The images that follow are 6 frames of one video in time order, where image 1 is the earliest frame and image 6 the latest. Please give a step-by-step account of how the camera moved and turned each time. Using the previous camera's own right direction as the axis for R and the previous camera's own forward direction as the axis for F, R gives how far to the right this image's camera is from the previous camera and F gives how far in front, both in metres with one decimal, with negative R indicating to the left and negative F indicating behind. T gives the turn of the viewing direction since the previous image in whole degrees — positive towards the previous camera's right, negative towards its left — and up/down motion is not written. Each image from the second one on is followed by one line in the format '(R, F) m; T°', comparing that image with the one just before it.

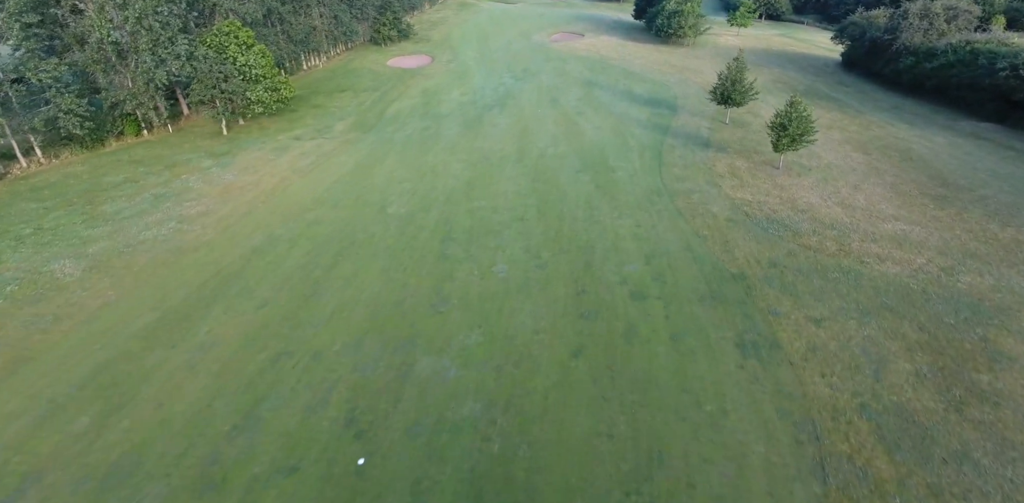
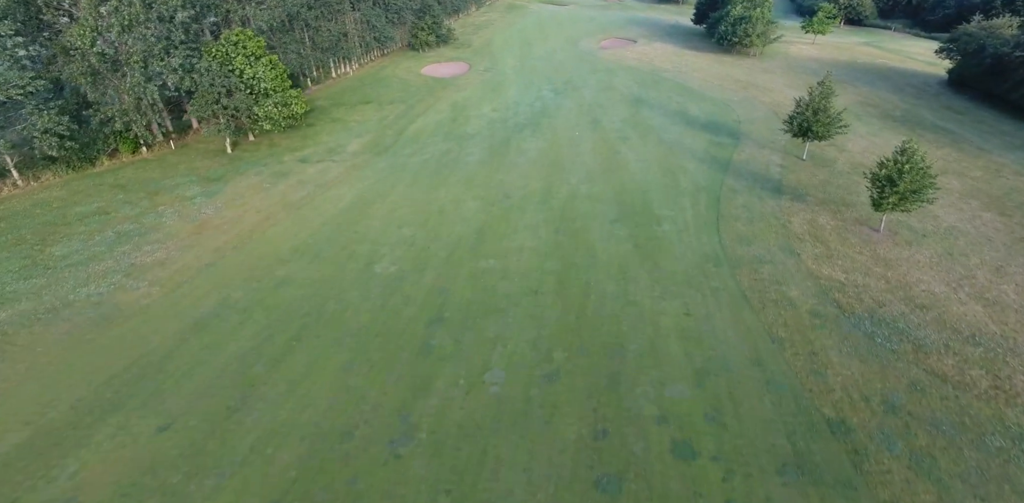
(+1.0, +4.9) m; -5°
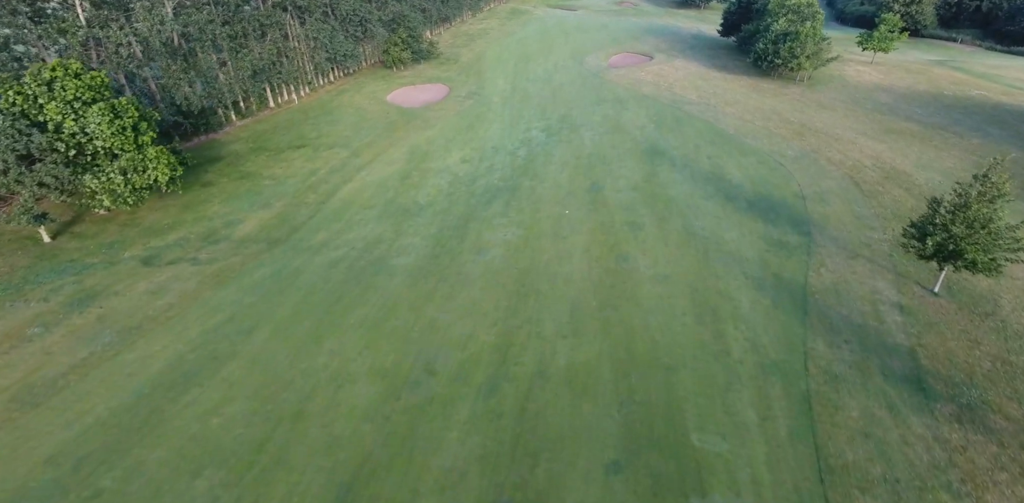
(+2.4, +11.4) m; -1°
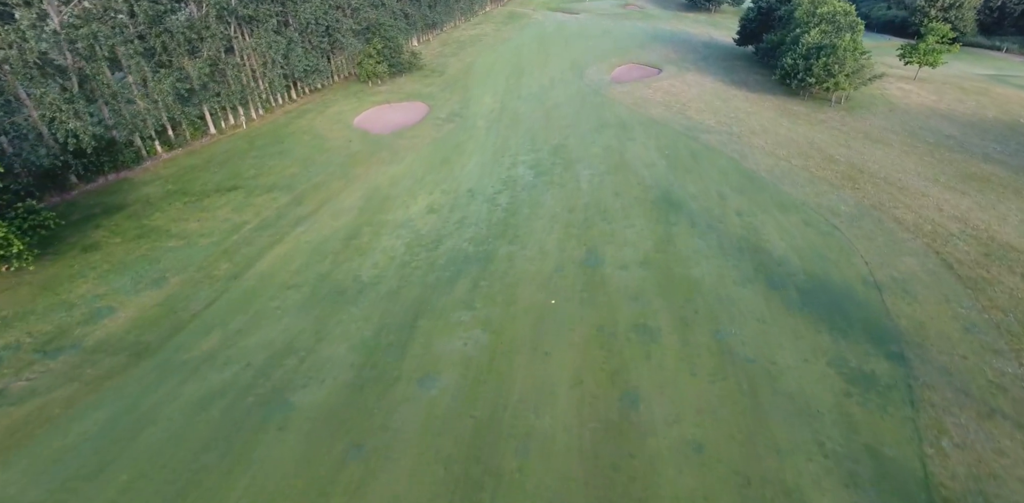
(+1.3, +7.1) m; 0°
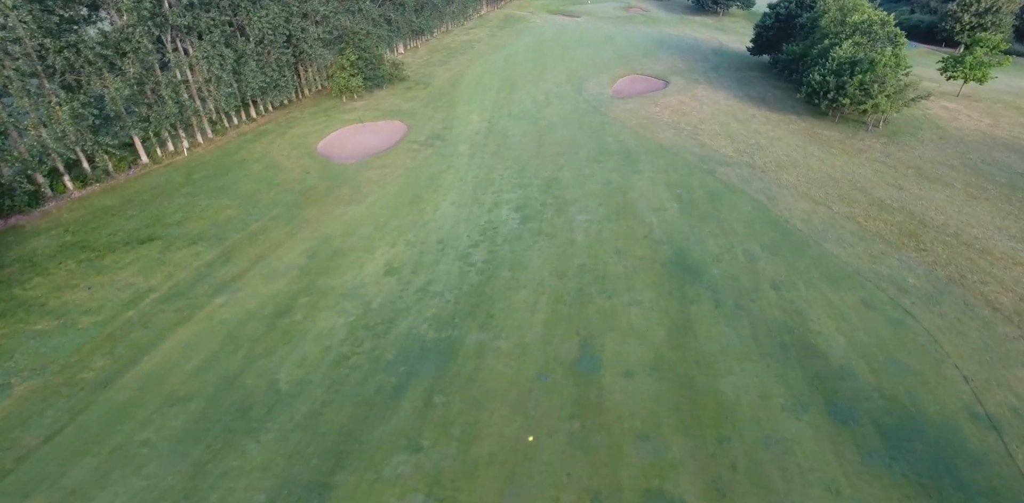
(+1.1, +5.7) m; 0°
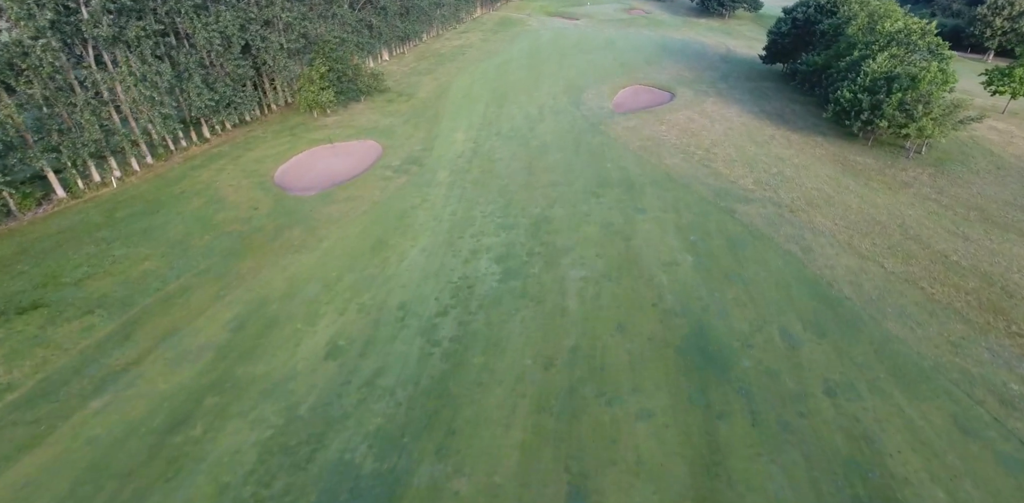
(+0.9, +5.0) m; 0°
